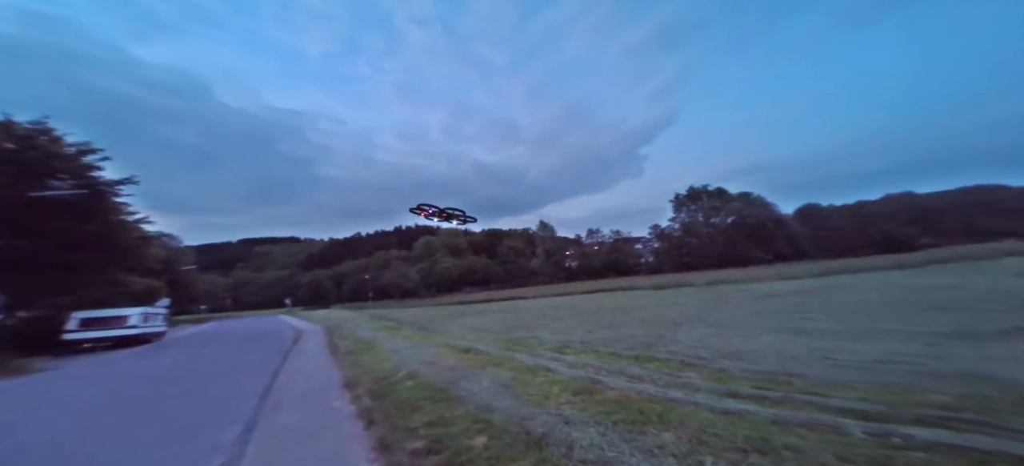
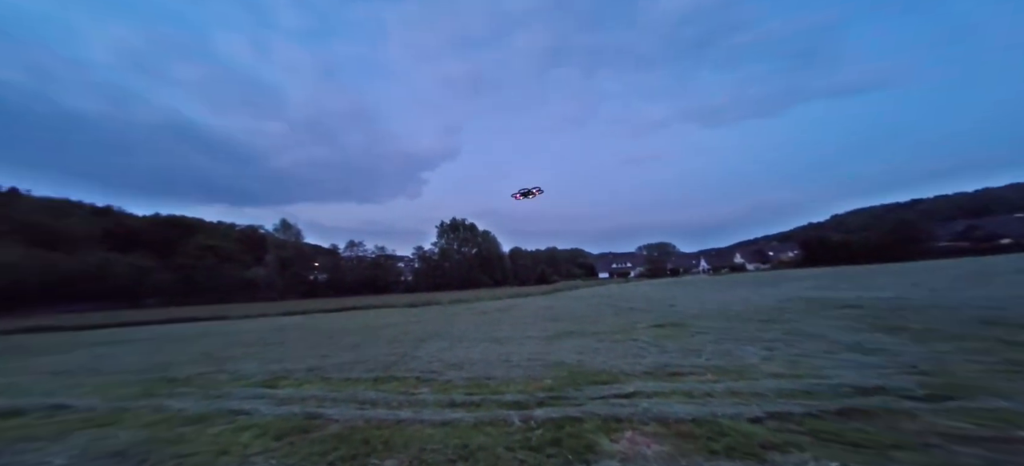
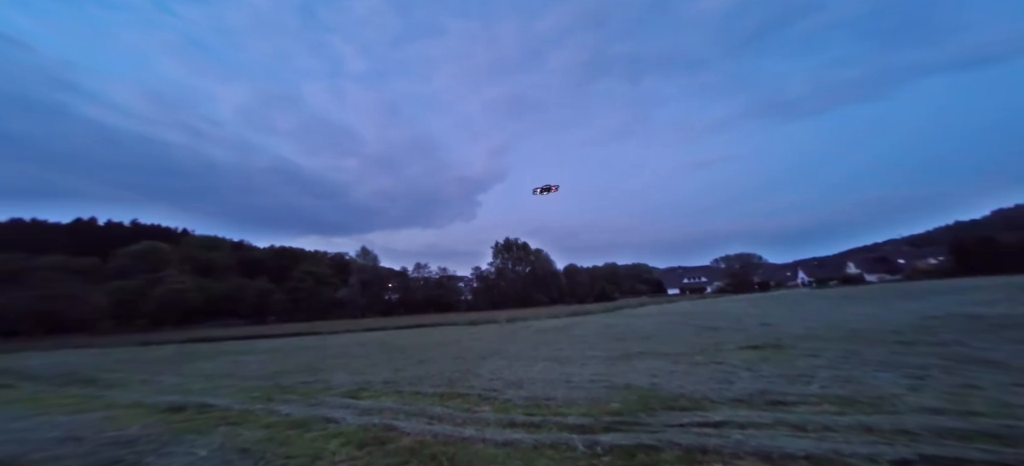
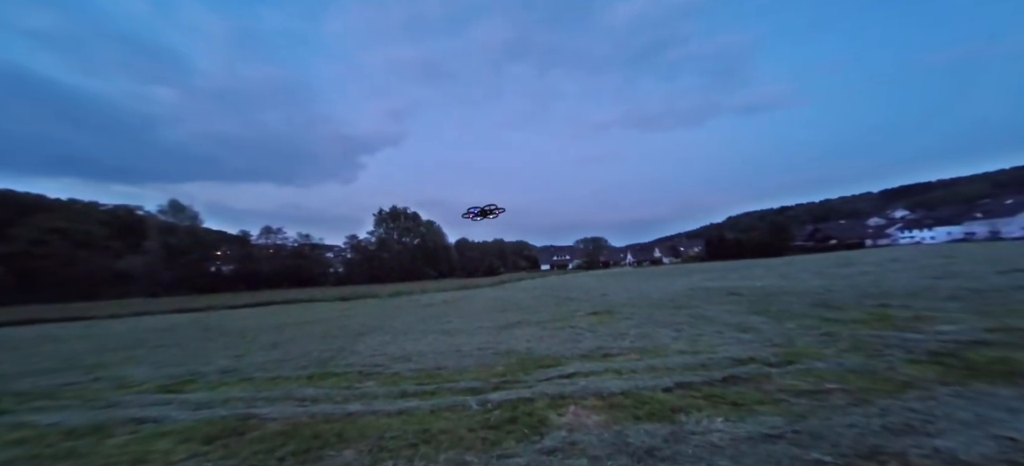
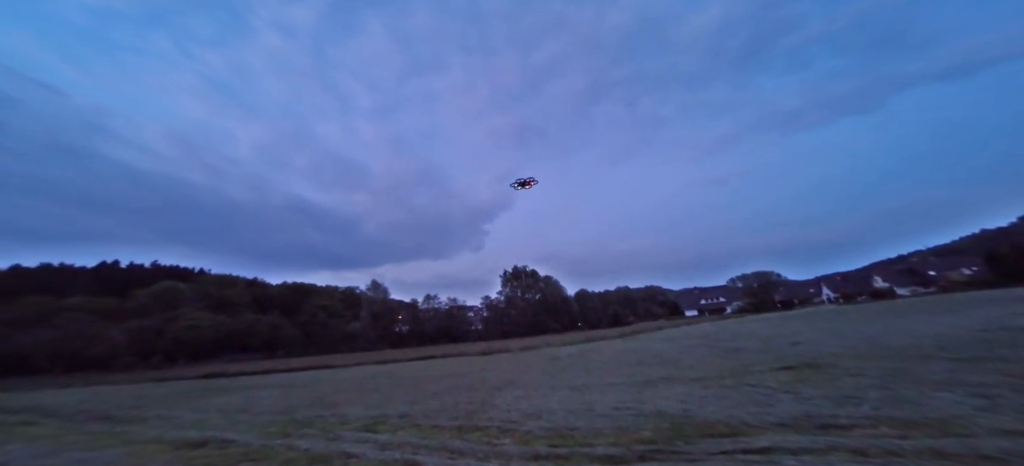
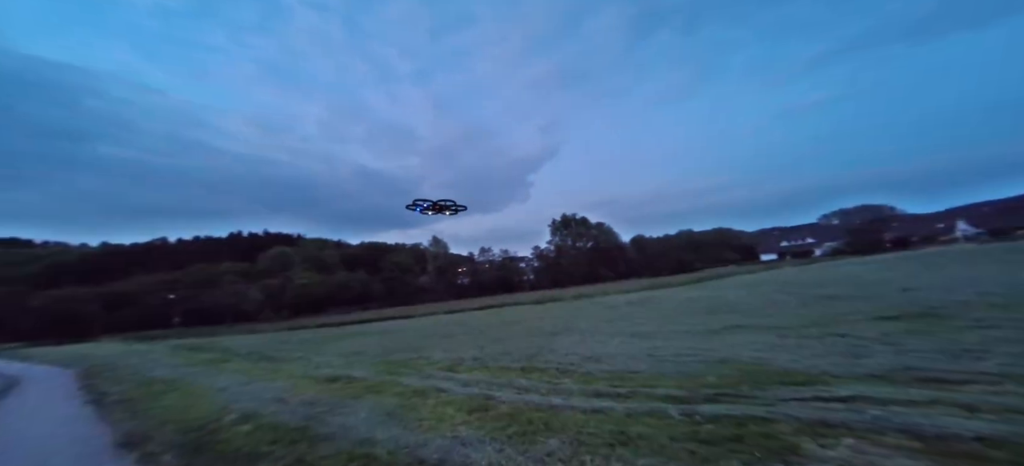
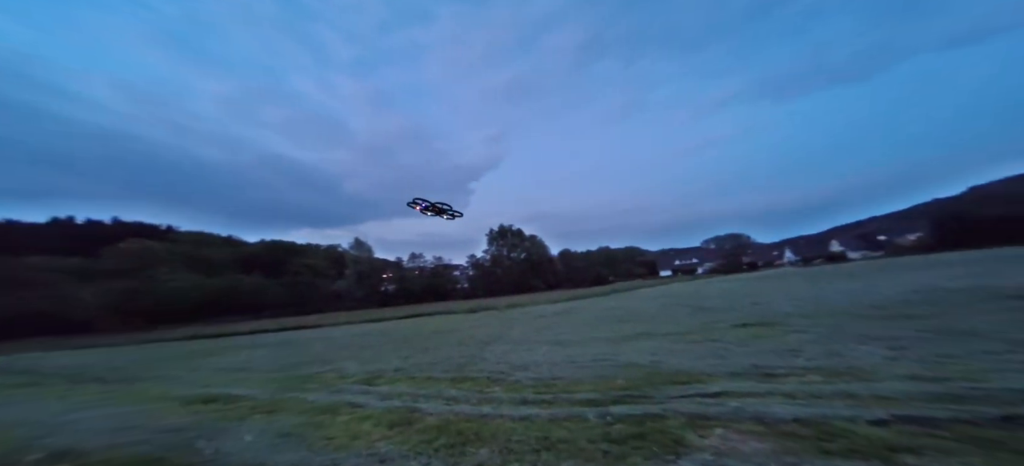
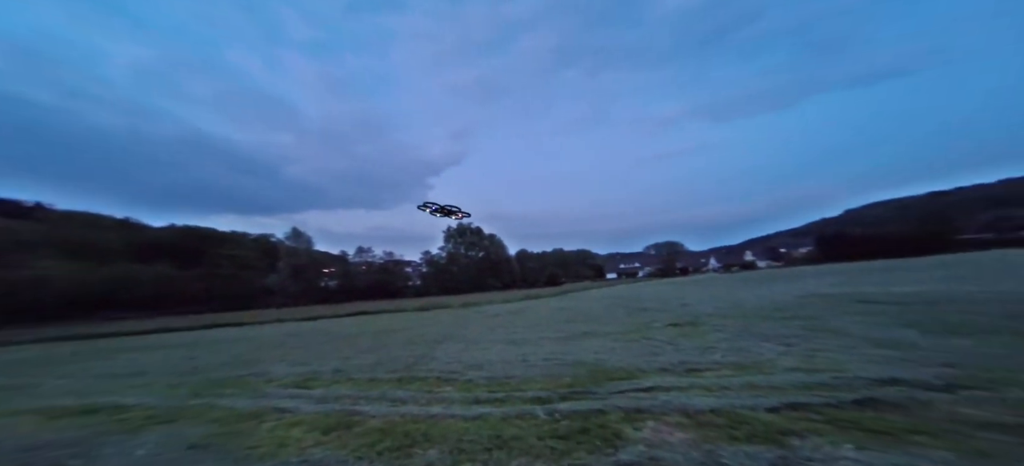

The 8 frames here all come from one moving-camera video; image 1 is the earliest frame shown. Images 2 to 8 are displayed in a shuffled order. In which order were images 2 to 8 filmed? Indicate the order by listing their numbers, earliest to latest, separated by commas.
6, 7, 8, 4, 2, 3, 5
